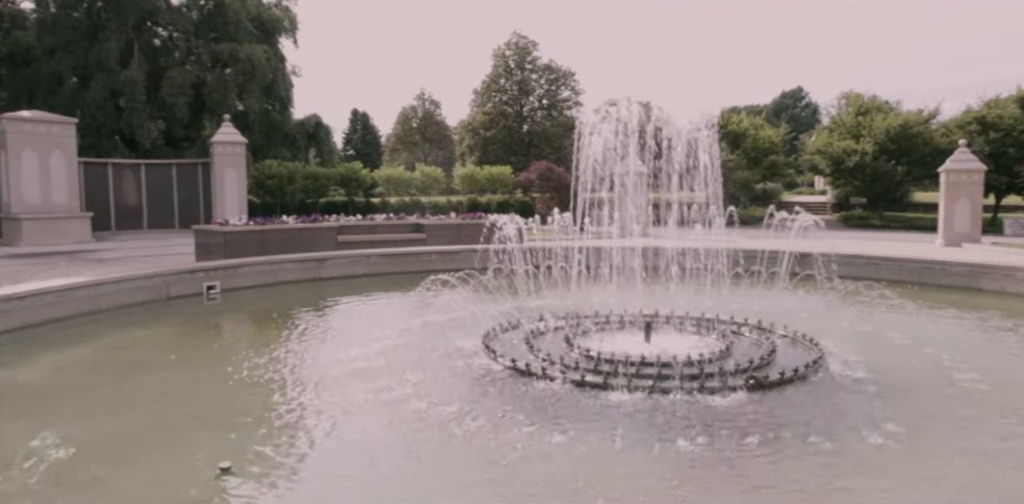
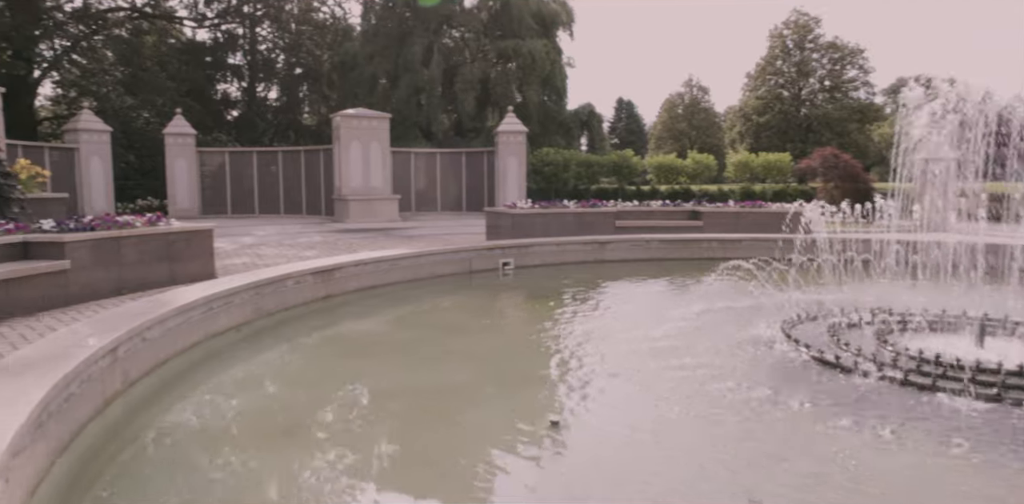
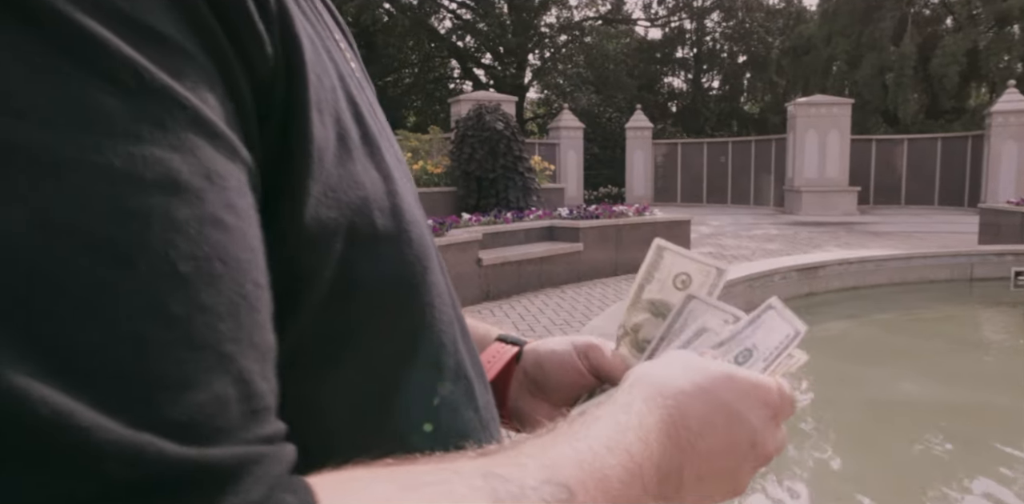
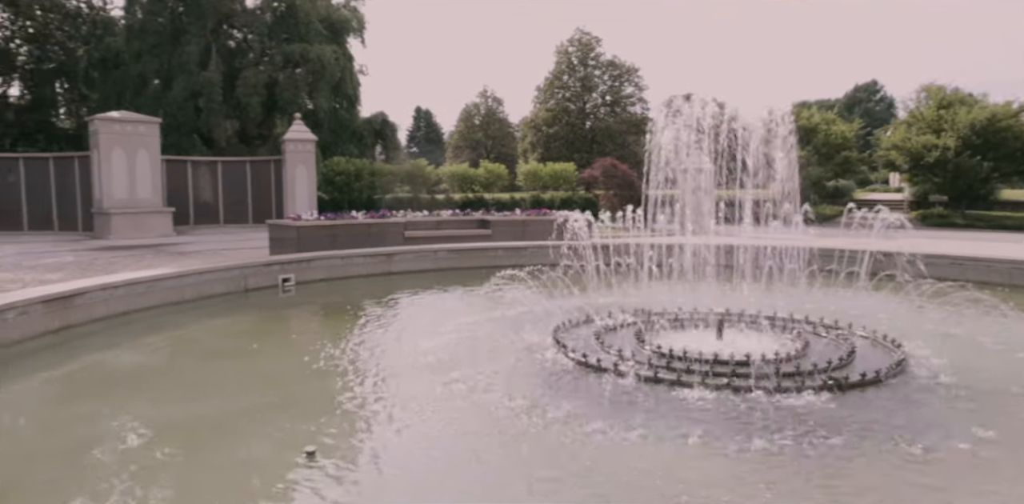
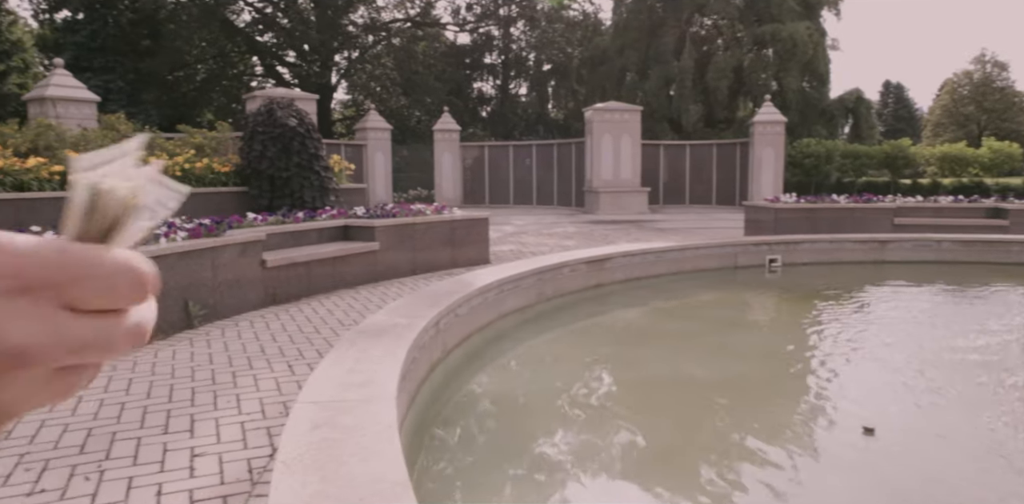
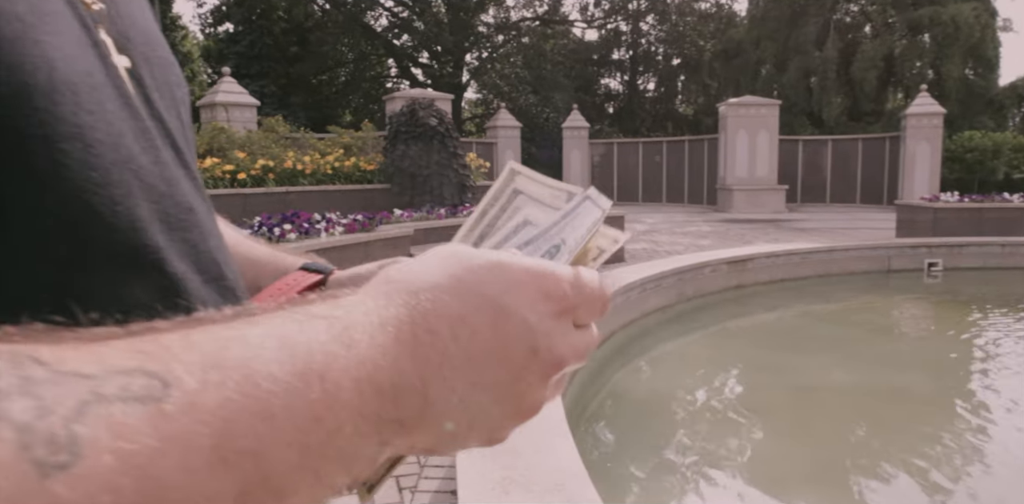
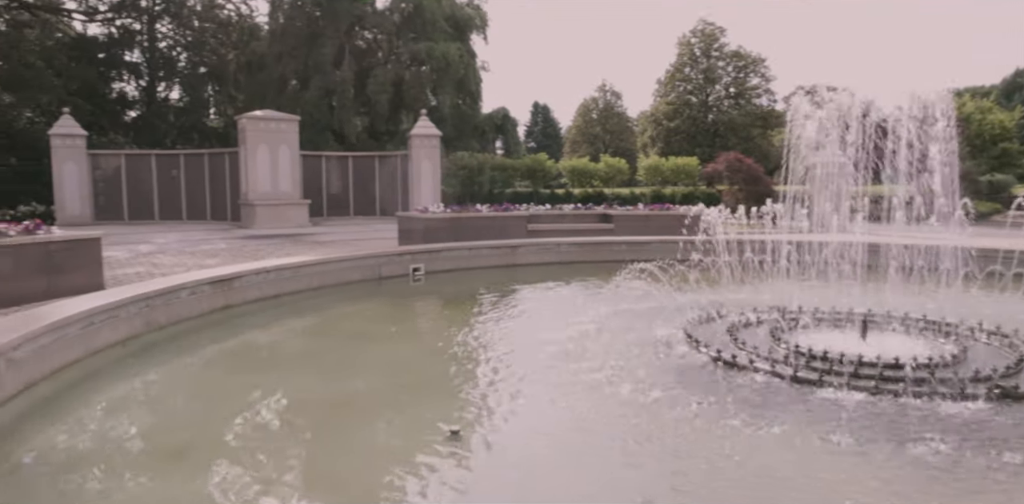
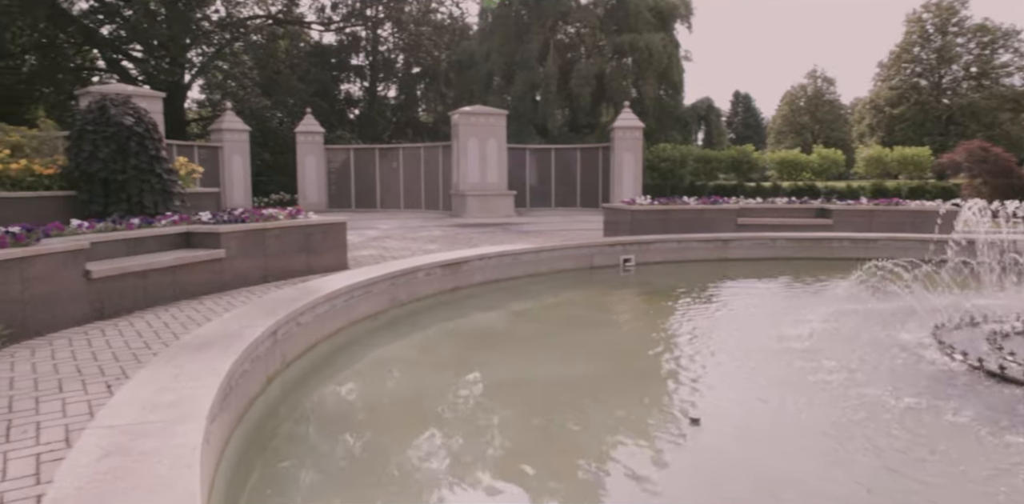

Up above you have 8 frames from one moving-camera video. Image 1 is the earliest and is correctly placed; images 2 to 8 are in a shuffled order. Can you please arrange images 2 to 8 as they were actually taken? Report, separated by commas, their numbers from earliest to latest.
4, 7, 2, 8, 5, 6, 3
